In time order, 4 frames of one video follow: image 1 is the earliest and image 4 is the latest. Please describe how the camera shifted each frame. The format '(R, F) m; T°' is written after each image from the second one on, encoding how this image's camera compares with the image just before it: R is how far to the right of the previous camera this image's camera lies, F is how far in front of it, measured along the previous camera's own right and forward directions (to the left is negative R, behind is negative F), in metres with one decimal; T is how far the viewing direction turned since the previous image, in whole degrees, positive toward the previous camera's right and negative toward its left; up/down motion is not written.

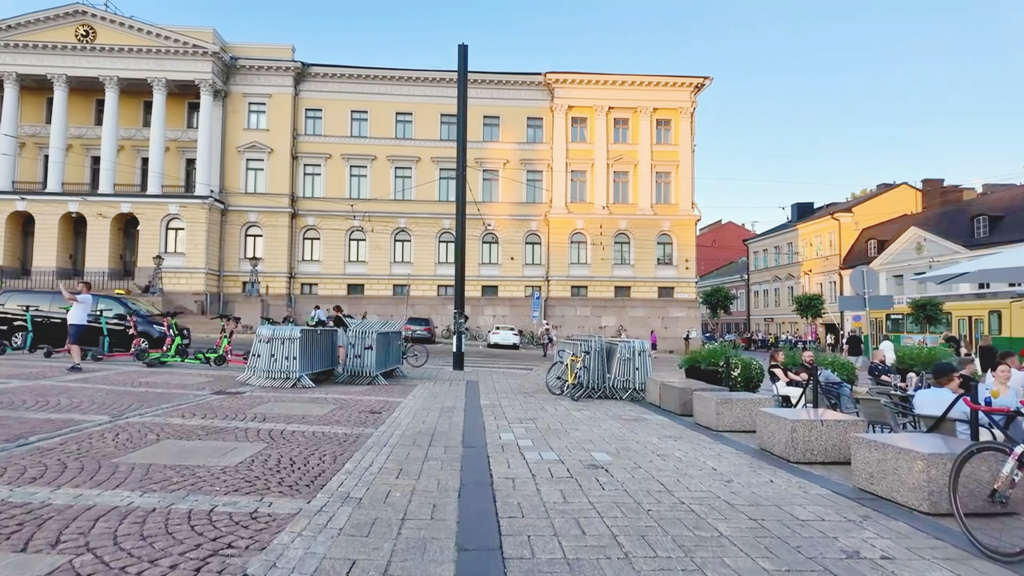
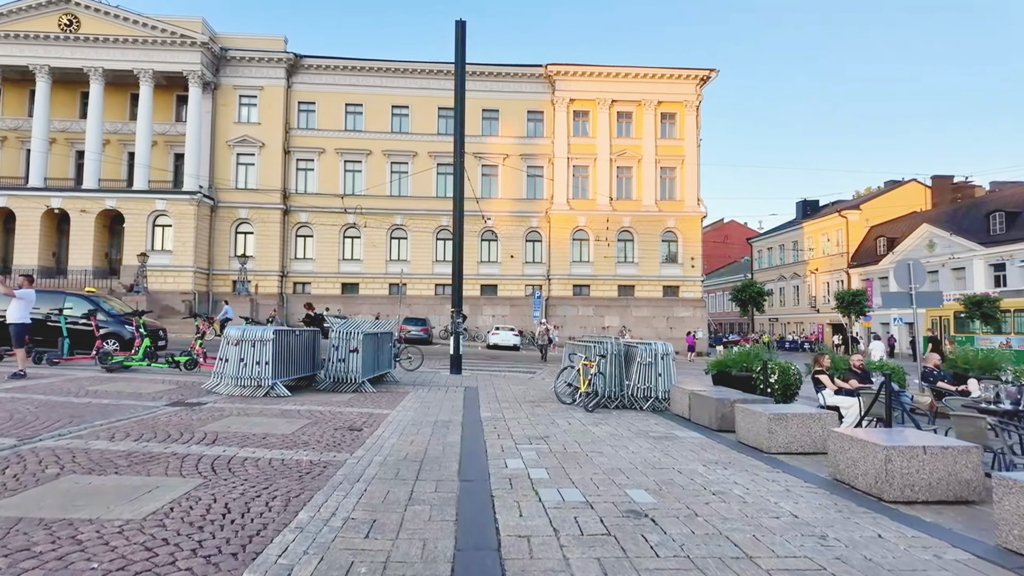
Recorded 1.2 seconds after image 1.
(-0.1, +1.5) m; 0°
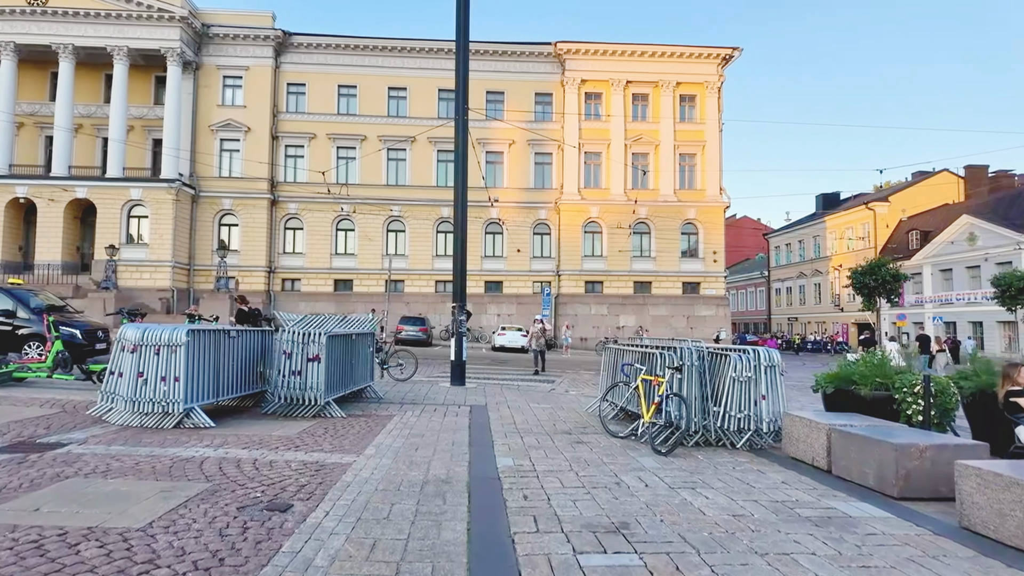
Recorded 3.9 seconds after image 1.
(-0.3, +3.3) m; 0°
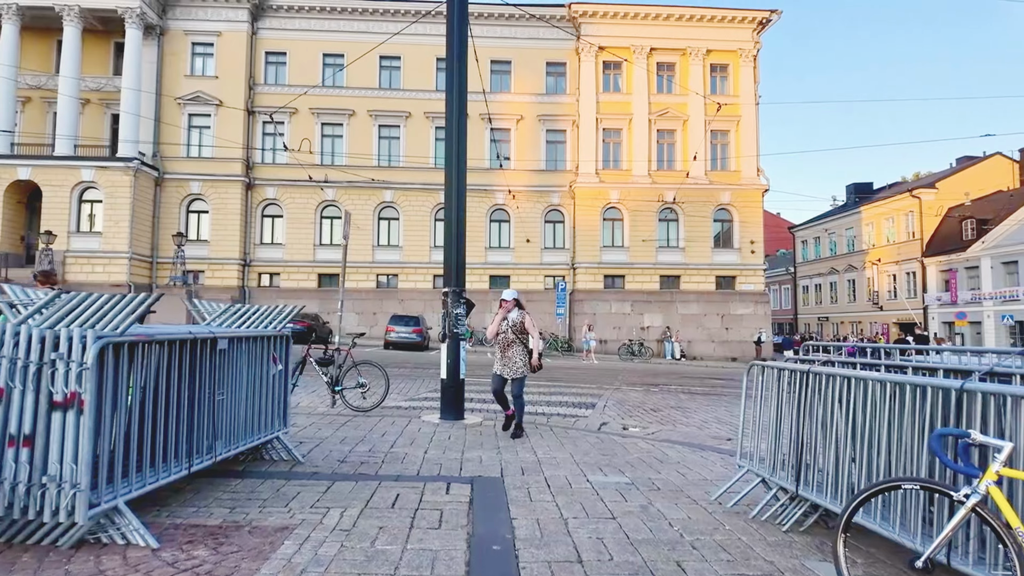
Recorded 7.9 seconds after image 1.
(-0.3, +5.0) m; 0°
